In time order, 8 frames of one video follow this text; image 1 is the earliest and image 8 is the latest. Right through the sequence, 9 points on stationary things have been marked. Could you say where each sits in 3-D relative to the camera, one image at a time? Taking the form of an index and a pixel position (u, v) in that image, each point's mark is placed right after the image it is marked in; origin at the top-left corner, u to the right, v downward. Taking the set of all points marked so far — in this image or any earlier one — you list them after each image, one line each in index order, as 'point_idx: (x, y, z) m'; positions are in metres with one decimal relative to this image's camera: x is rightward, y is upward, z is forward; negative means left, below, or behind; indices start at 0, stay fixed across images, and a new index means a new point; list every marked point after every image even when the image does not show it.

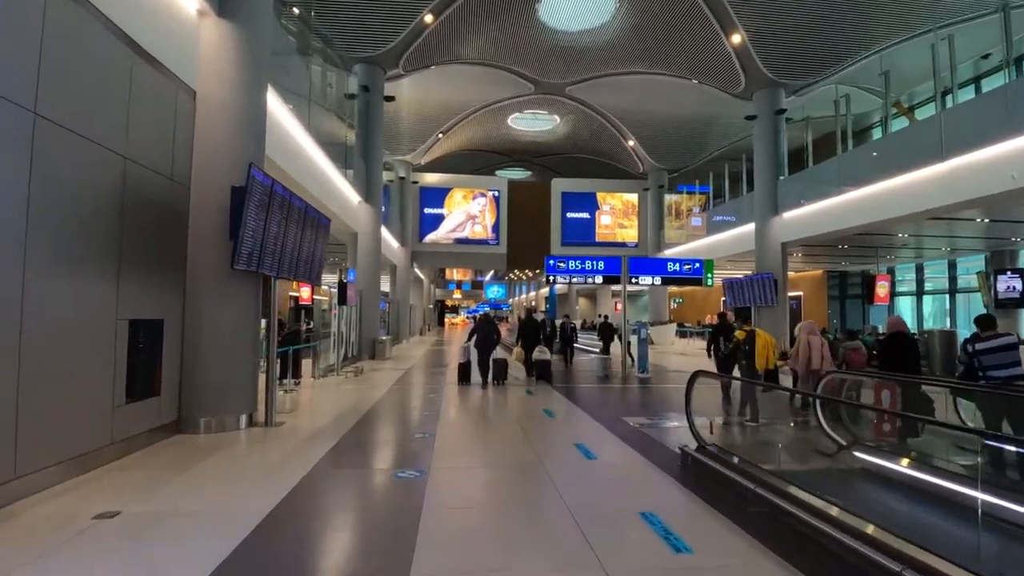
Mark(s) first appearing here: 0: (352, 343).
0: (-3.9, -1.4, +14.1) m
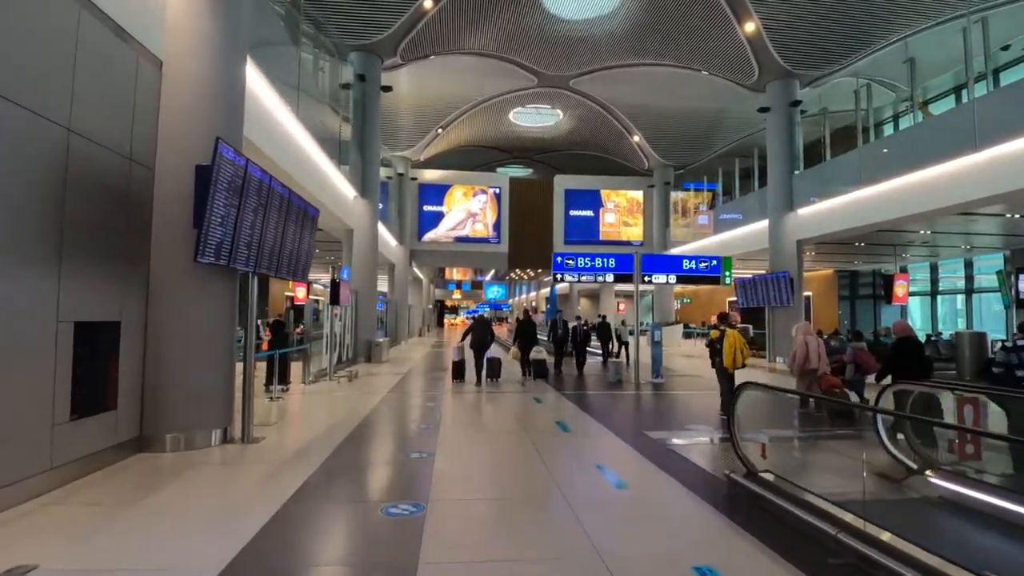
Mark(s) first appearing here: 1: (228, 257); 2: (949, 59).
0: (-3.8, -1.3, +13.4) m
1: (-2.4, +0.3, +5.0) m
2: (+11.7, +6.1, +15.6) m
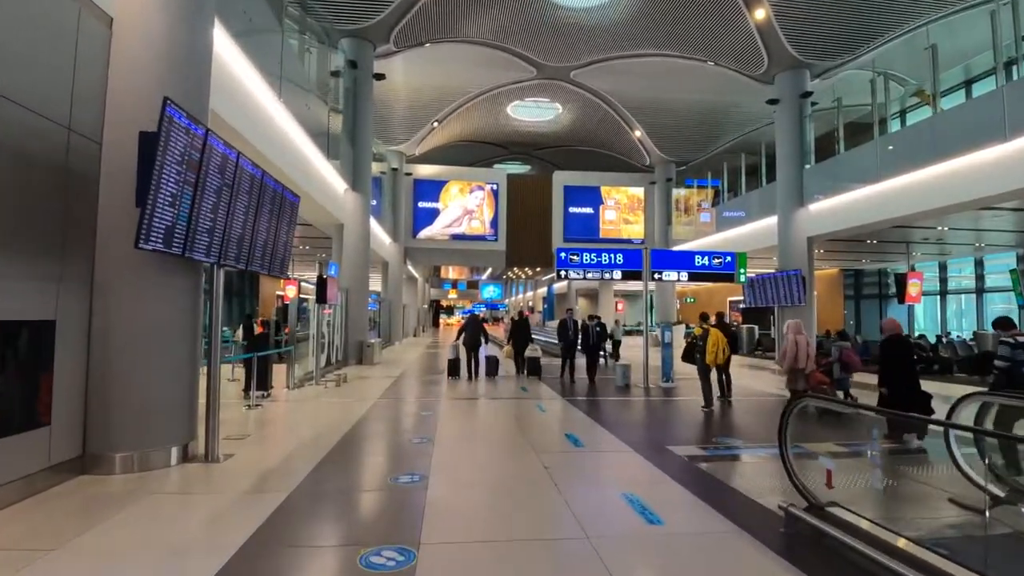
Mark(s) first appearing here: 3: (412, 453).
0: (-3.8, -1.3, +12.6) m
1: (-2.4, +0.3, +4.2) m
2: (+11.6, +6.1, +14.9) m
3: (-1.1, -1.7, +6.2) m
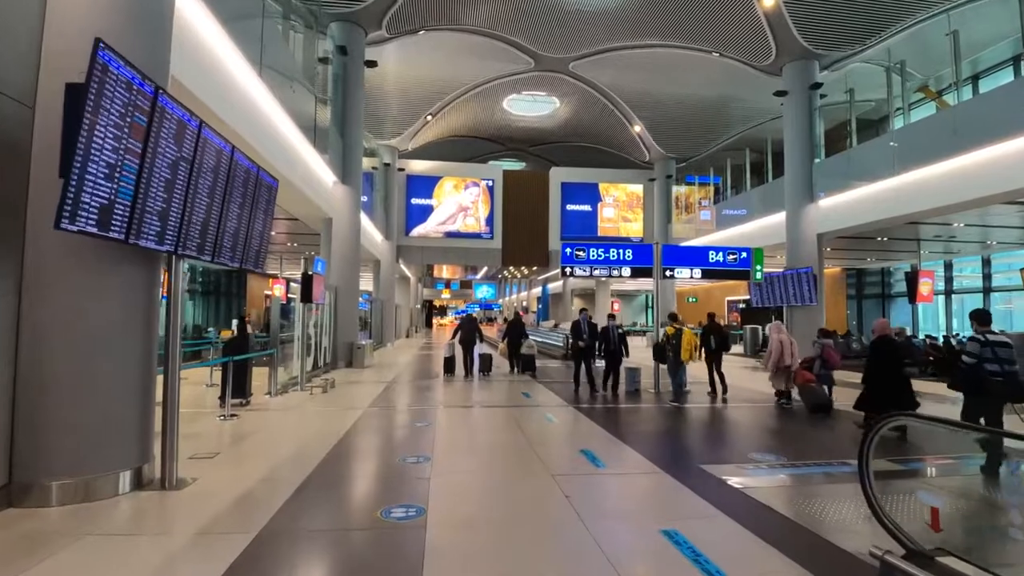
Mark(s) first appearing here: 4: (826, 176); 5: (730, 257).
0: (-3.8, -1.3, +11.8) m
1: (-2.3, +0.4, +3.5) m
2: (+11.6, +6.2, +14.4) m
3: (-1.0, -1.7, +5.4) m
4: (+8.3, +3.0, +15.5) m
5: (+3.7, +0.5, +9.8) m
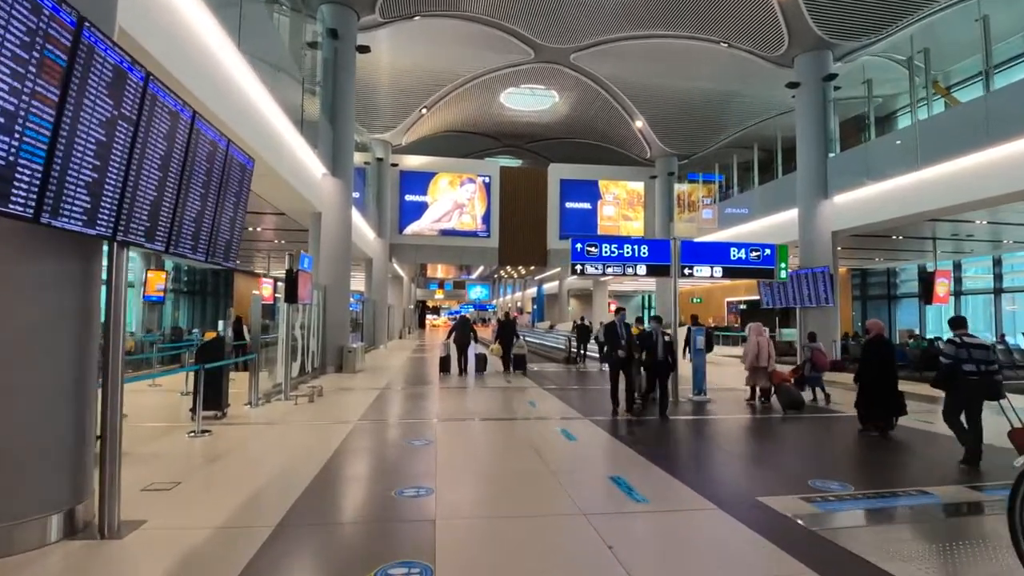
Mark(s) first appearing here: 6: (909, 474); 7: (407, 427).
0: (-3.8, -1.2, +11.0) m
1: (-2.1, +0.4, +2.7) m
2: (+11.6, +6.1, +13.8) m
3: (-0.9, -1.7, +4.6) m
4: (+8.3, +2.9, +14.8) m
5: (+3.7, +0.5, +9.1) m
6: (+3.8, -1.8, +5.5) m
7: (-1.3, -1.7, +7.3) m
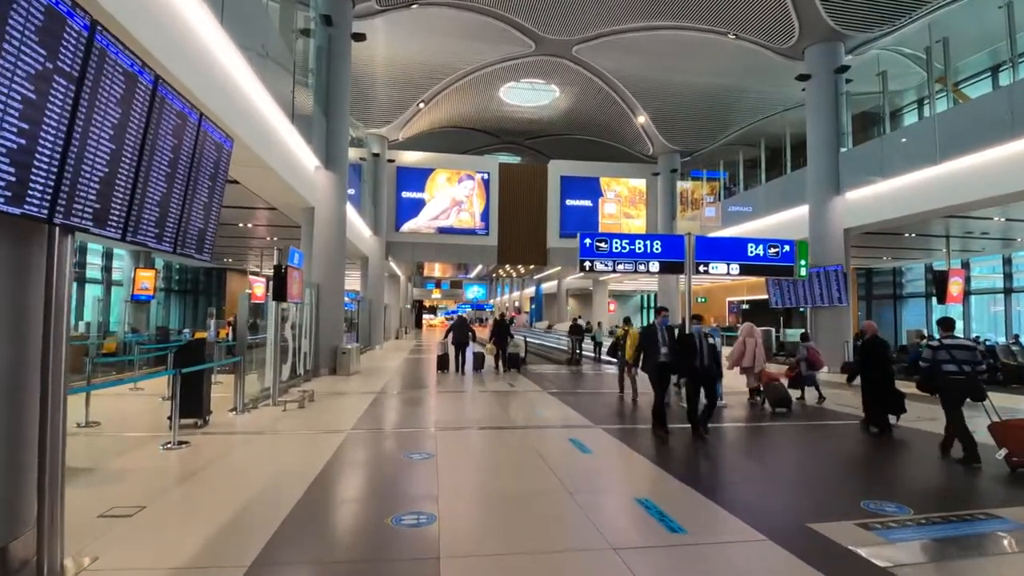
0: (-3.7, -1.2, +10.4) m
1: (-2.0, +0.4, +2.1) m
2: (+11.7, +6.1, +13.3) m
3: (-0.8, -1.7, +4.1) m
4: (+8.4, +3.0, +14.4) m
5: (+3.8, +0.6, +8.6) m
6: (+3.8, -1.7, +5.0) m
7: (-1.3, -1.7, +6.8) m
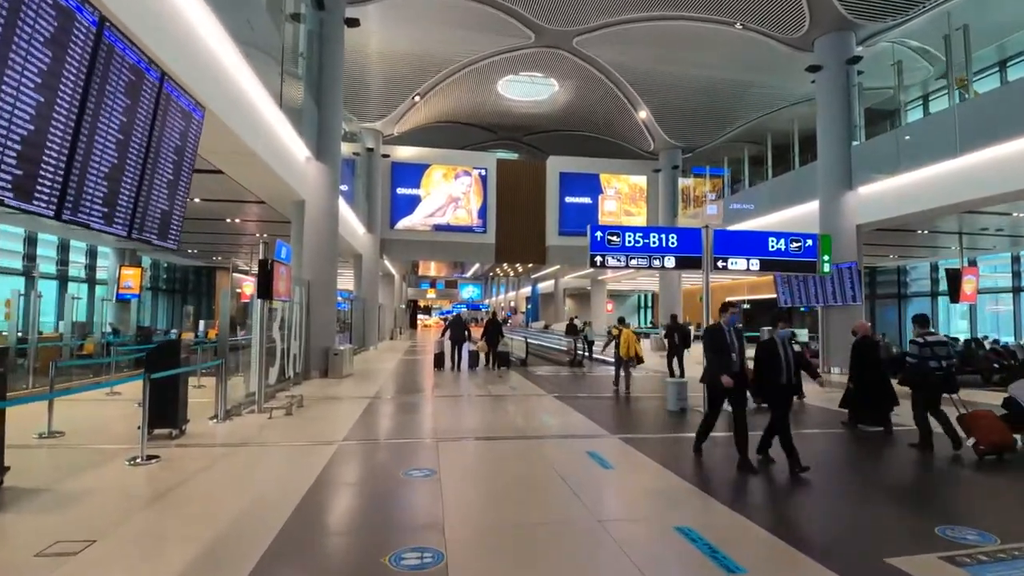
0: (-3.7, -1.2, +9.8) m
1: (-1.9, +0.5, +1.5) m
2: (+11.7, +6.2, +12.8) m
3: (-0.7, -1.6, +3.5) m
4: (+8.4, +3.0, +13.9) m
5: (+3.9, +0.6, +8.0) m
6: (+3.9, -1.7, +4.5) m
7: (-1.2, -1.7, +6.2) m
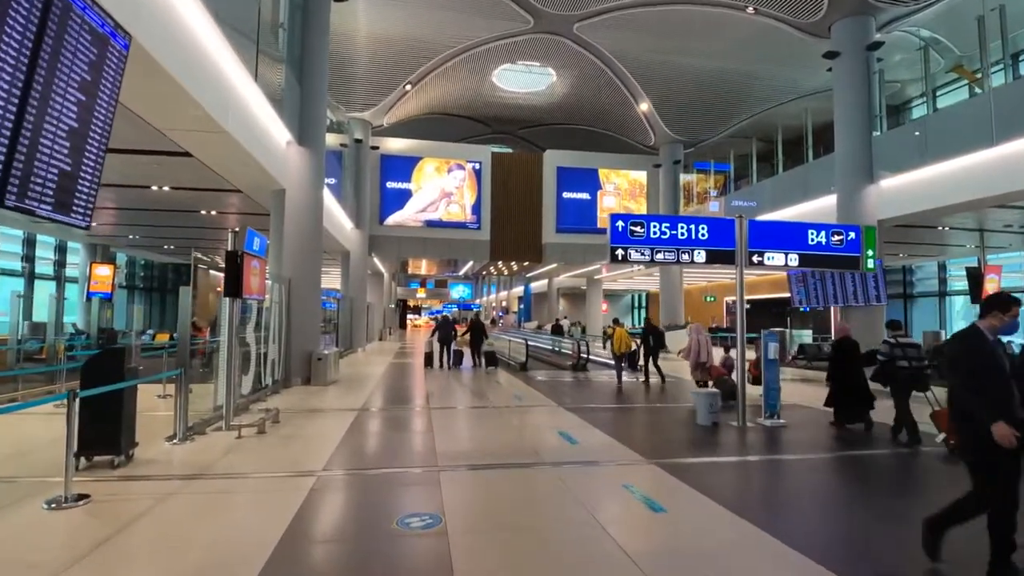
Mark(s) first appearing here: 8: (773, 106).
0: (-3.6, -1.1, +8.8) m
1: (-1.7, +0.5, +0.6) m
2: (+11.7, +6.2, +12.1) m
3: (-0.5, -1.6, +2.6) m
4: (+8.4, +3.0, +13.1) m
5: (+3.9, +0.6, +7.1) m
6: (+4.1, -1.7, +3.6) m
7: (-1.1, -1.6, +5.2) m
8: (+8.6, +6.0, +19.4) m
